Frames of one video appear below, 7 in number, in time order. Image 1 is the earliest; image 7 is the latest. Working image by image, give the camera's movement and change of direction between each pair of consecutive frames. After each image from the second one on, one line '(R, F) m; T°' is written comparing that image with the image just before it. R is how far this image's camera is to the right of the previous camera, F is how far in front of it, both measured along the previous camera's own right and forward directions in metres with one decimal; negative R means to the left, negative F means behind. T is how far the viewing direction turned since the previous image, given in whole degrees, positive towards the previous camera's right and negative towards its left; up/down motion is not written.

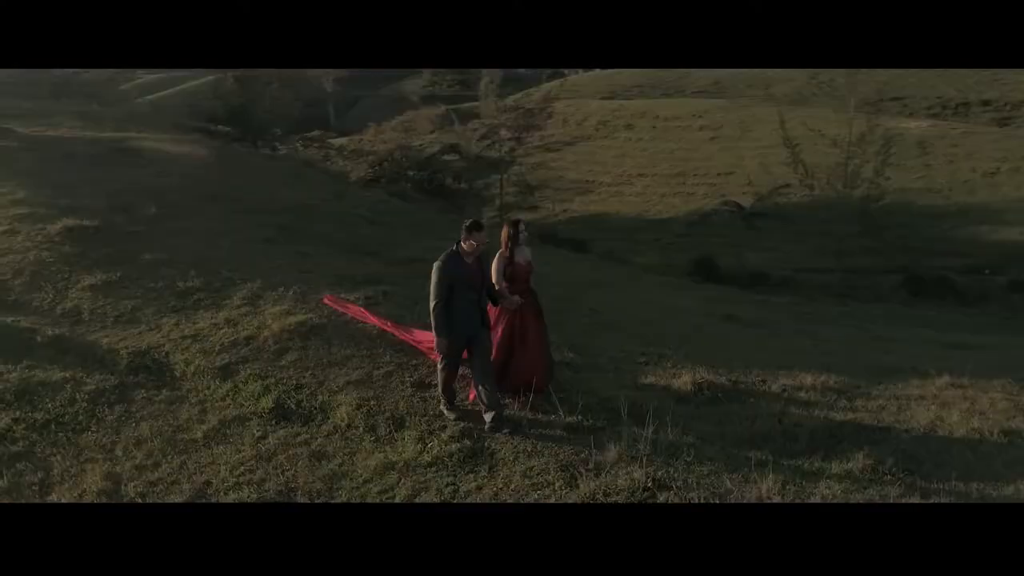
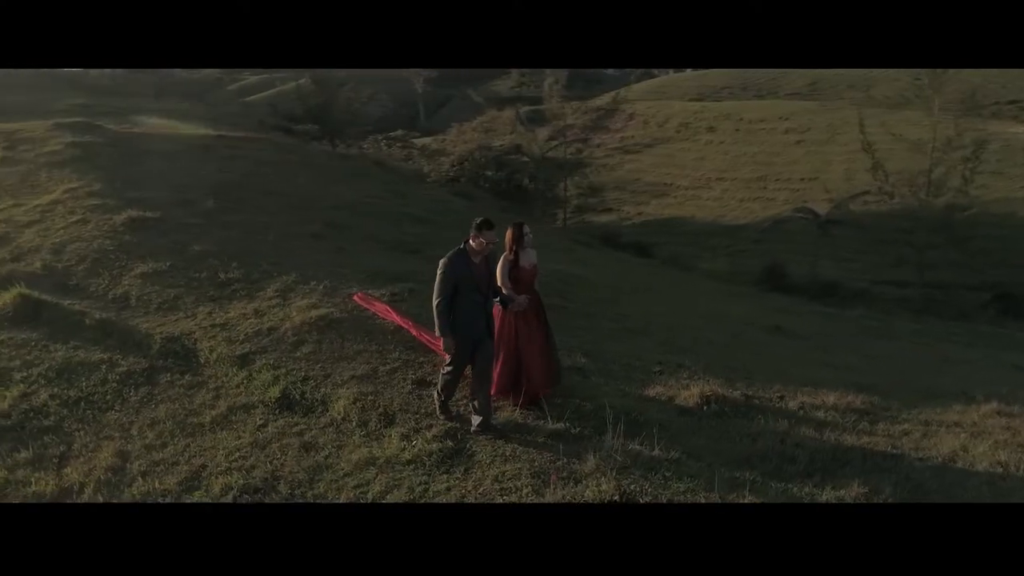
(+1.0, +0.1) m; -7°
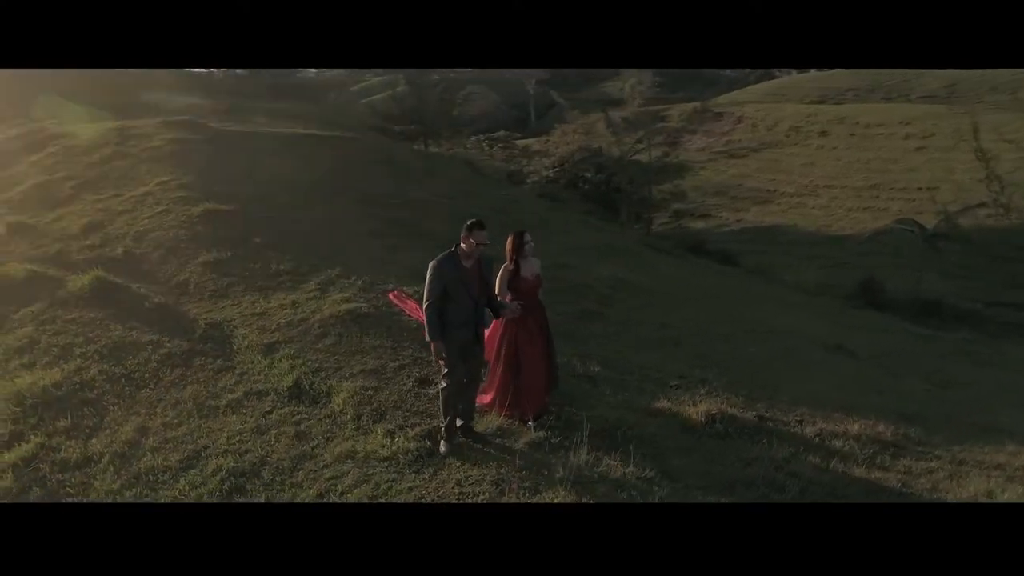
(+1.3, +0.2) m; -9°
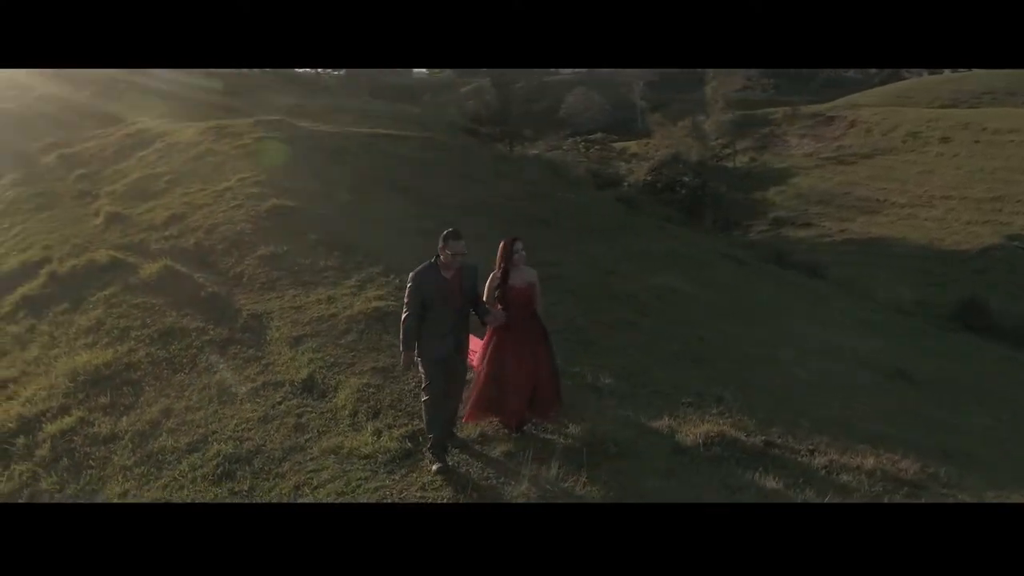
(+1.2, +0.2) m; -8°
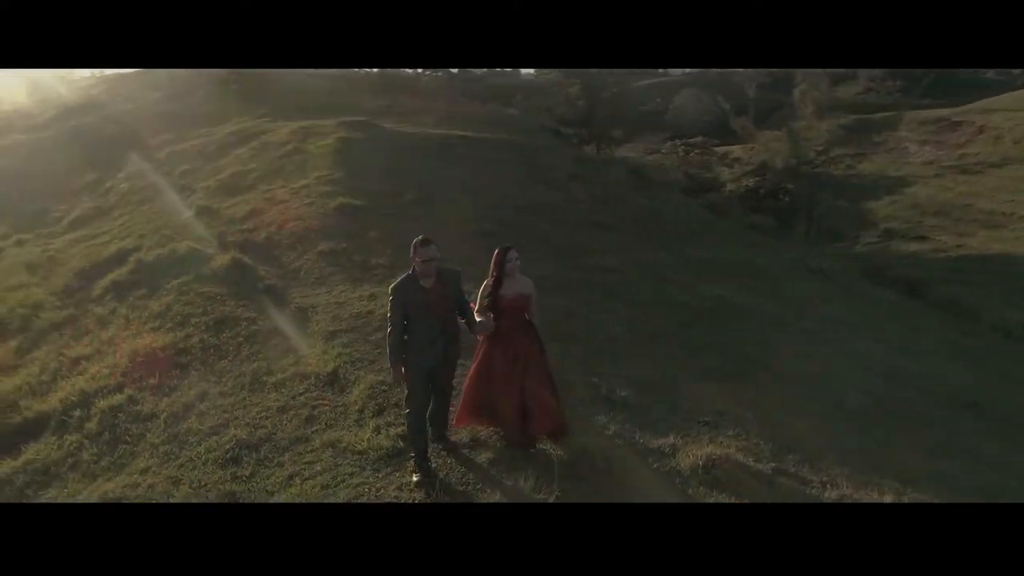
(+1.1, +0.1) m; -8°
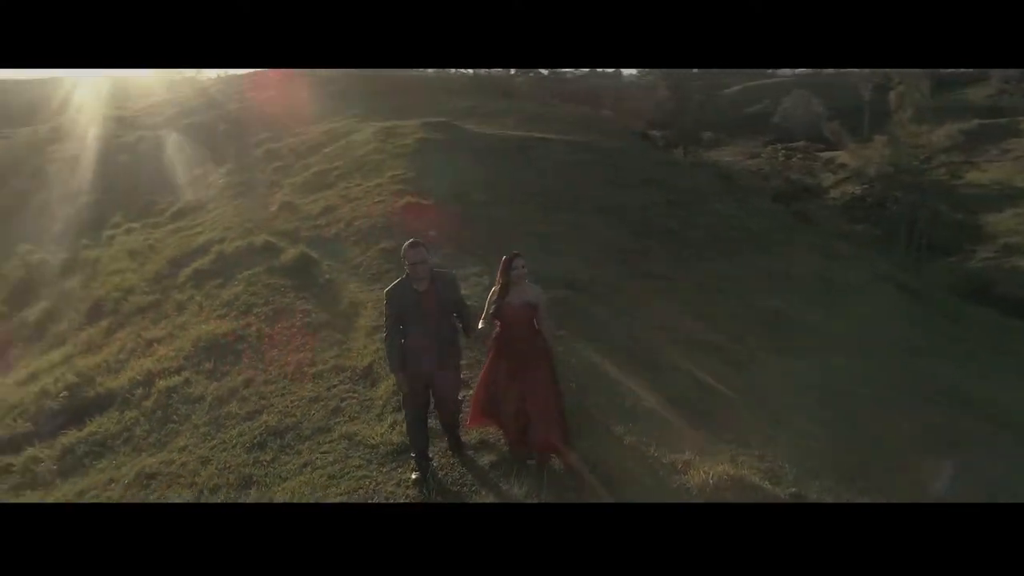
(+0.9, +0.1) m; -8°
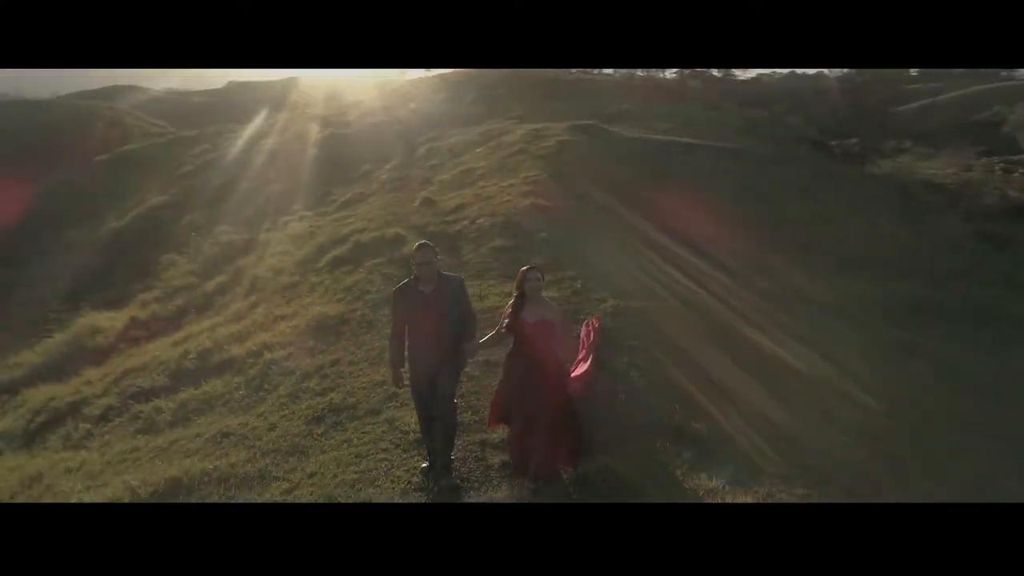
(+1.6, +0.2) m; -14°
